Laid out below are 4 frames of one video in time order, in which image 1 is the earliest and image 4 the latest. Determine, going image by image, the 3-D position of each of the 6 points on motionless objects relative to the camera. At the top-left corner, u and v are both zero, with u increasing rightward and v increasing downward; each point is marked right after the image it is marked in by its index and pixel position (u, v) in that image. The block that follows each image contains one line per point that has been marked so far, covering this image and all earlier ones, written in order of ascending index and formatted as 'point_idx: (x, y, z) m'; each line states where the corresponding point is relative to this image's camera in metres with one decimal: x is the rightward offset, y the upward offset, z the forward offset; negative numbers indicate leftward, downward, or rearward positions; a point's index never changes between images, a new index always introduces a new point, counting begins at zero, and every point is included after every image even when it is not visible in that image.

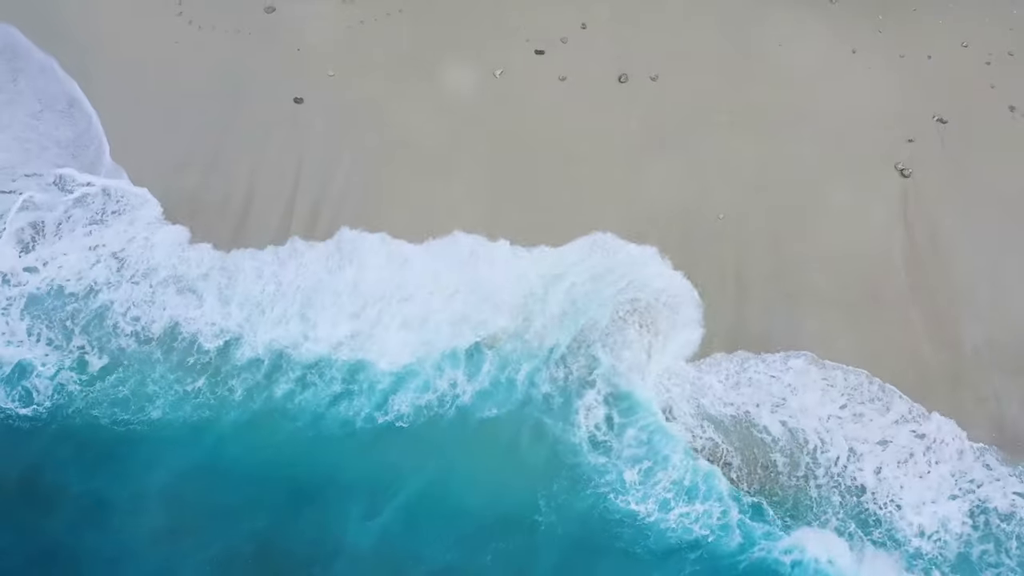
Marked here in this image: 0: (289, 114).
0: (-5.0, +3.9, +15.5) m
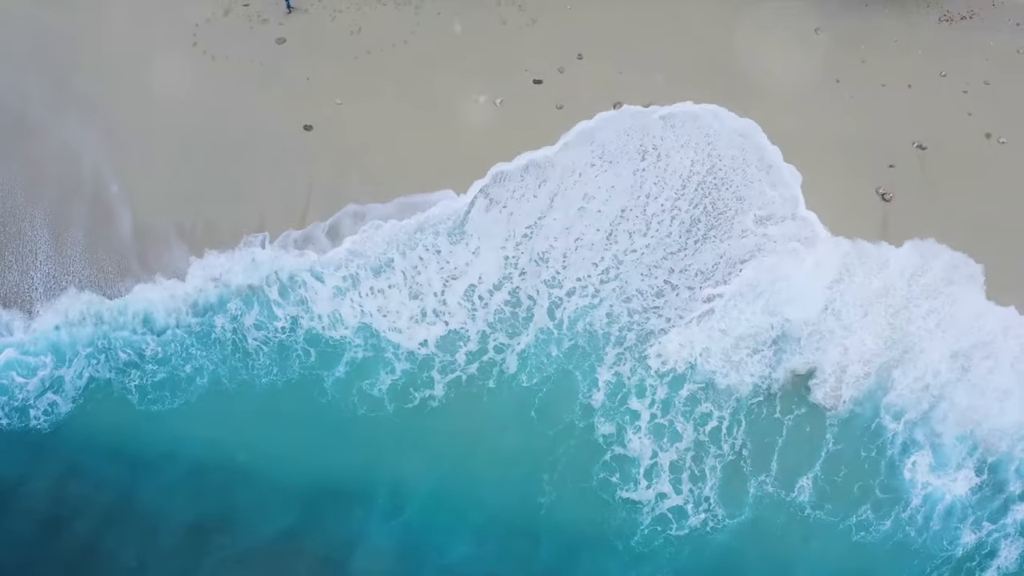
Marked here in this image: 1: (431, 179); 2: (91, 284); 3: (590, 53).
0: (-5.0, +3.5, +17.0) m
1: (-1.9, +2.6, +16.7) m
2: (-9.5, -0.1, +16.3) m
3: (+1.9, +5.6, +17.2) m
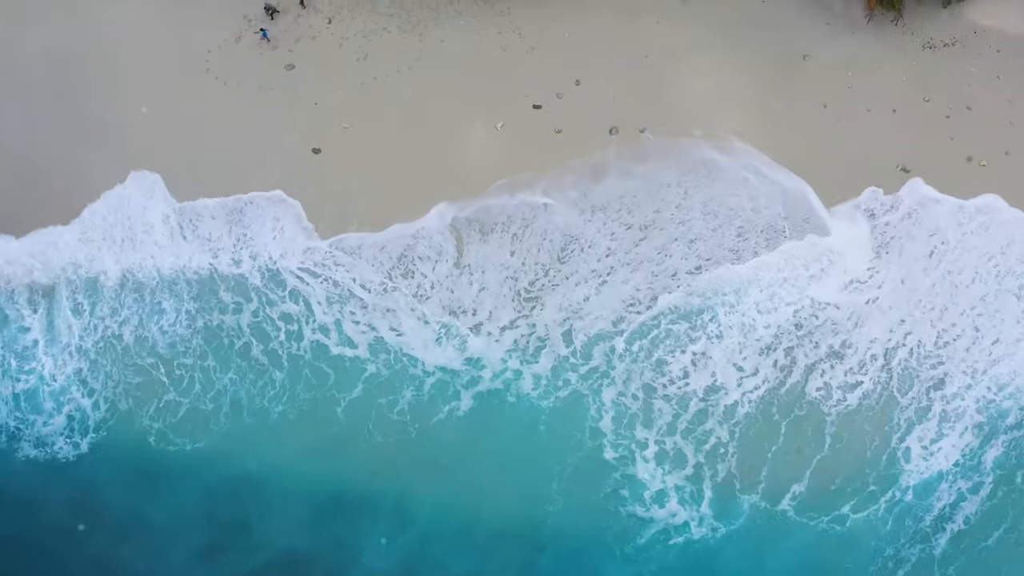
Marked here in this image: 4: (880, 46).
0: (-5.0, +3.1, +17.7) m
1: (-1.9, +2.2, +17.4) m
2: (-9.5, -0.5, +17.0) m
3: (+1.9, +5.2, +17.8) m
4: (+9.2, +6.0, +17.8) m
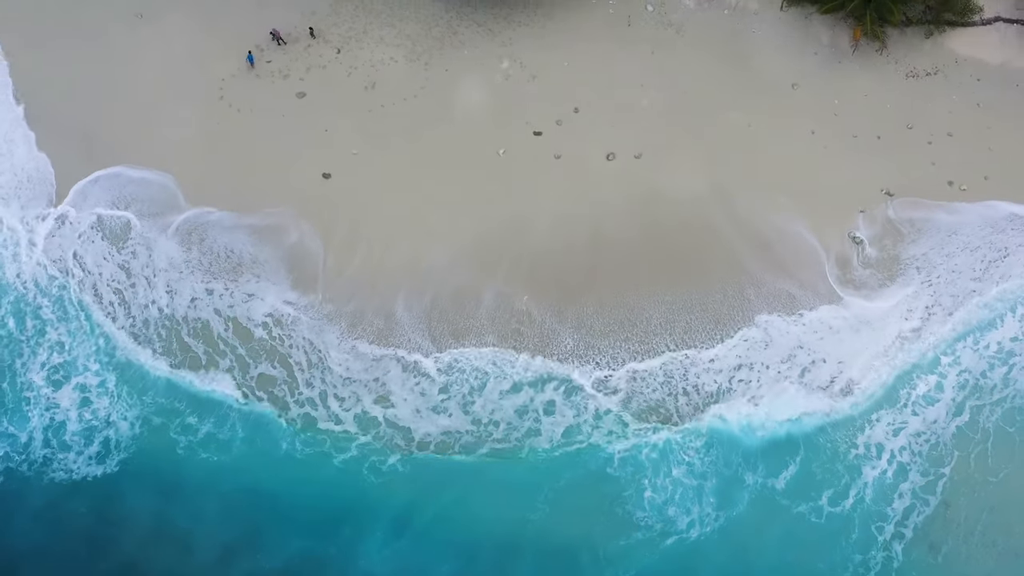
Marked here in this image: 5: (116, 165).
0: (-5.0, +2.6, +18.5) m
1: (-1.9, +1.7, +18.2) m
2: (-9.5, -1.0, +17.8) m
3: (+1.9, +4.7, +18.7) m
4: (+9.2, +5.6, +18.6) m
5: (-10.7, +3.3, +19.0) m
